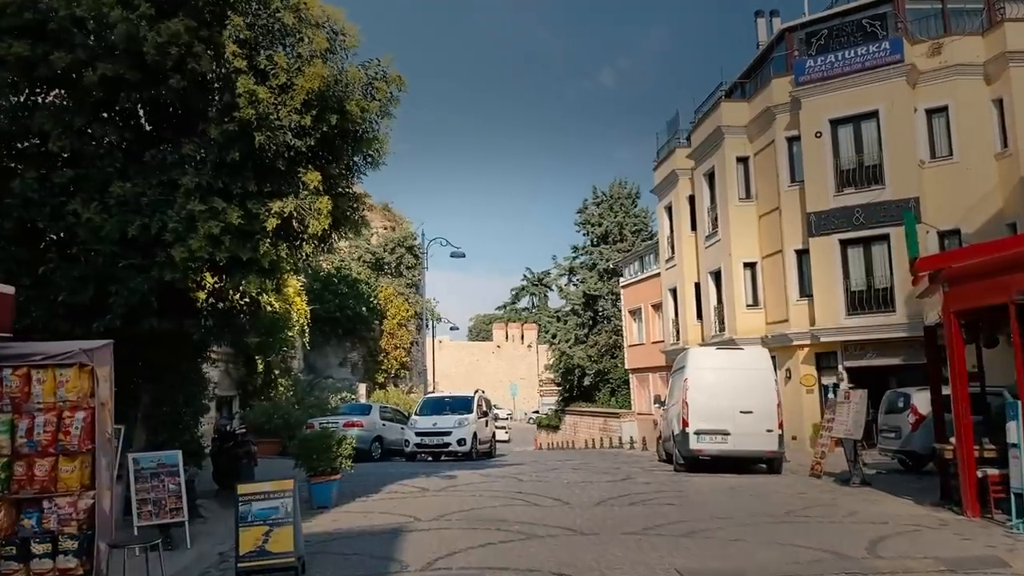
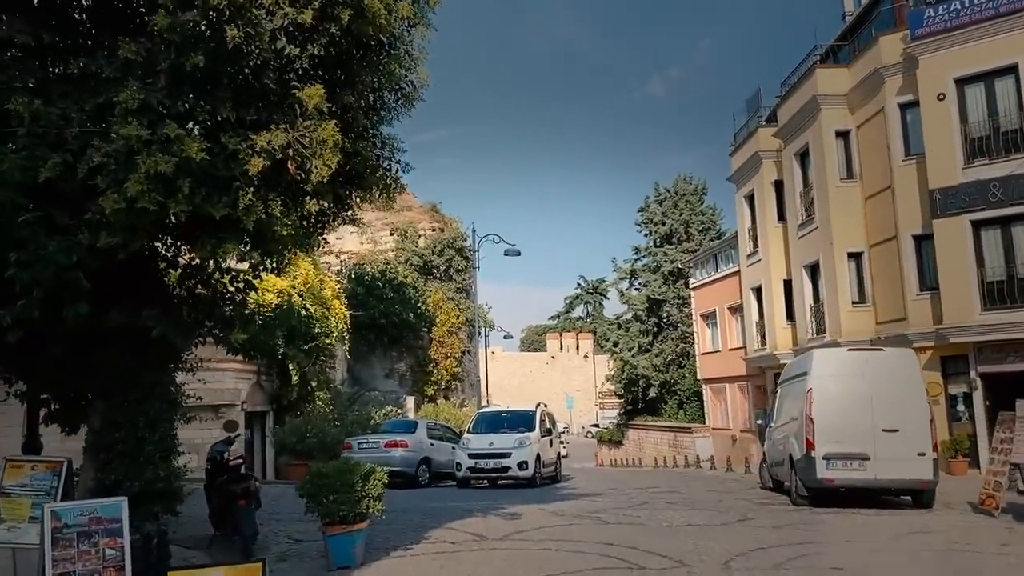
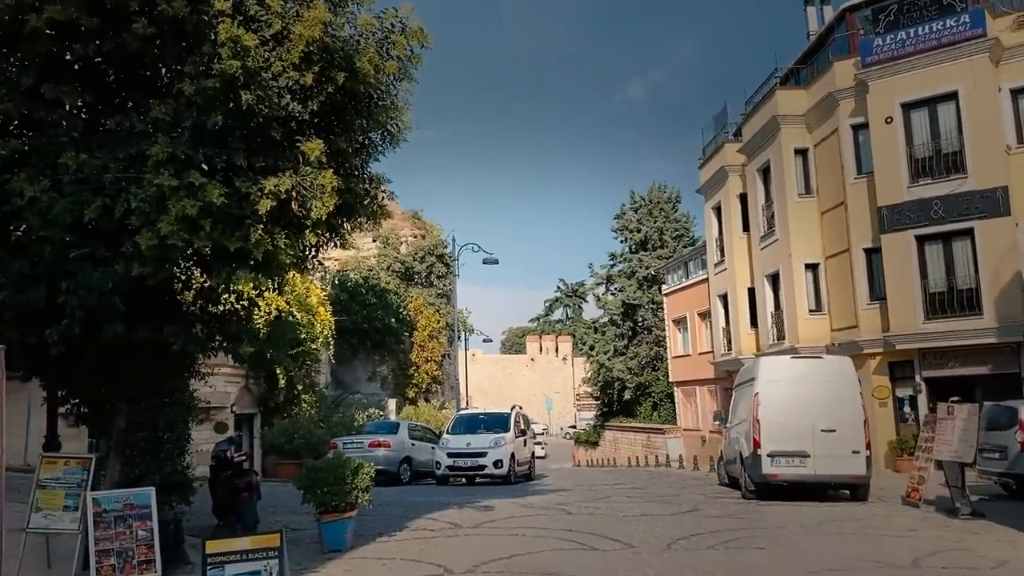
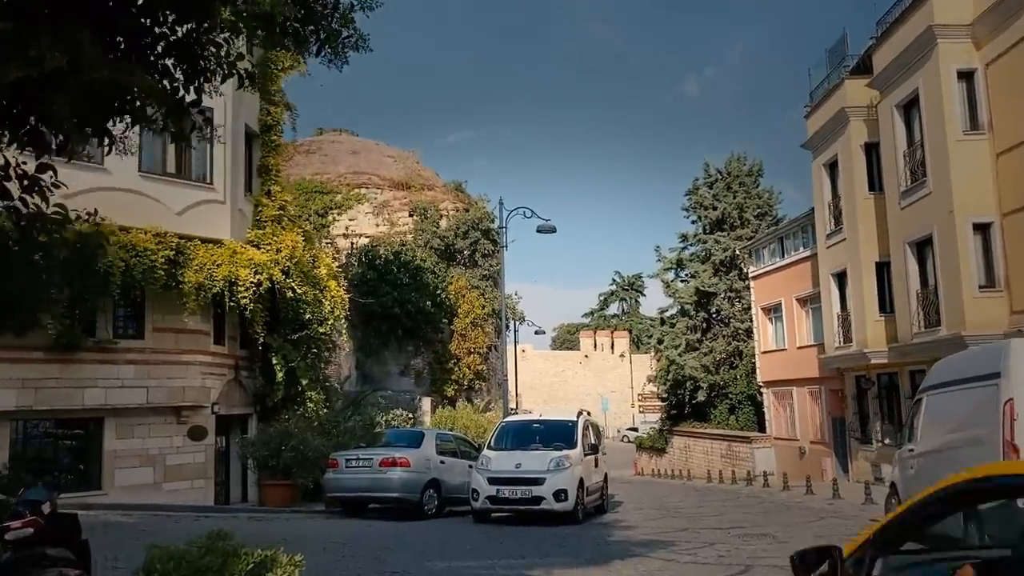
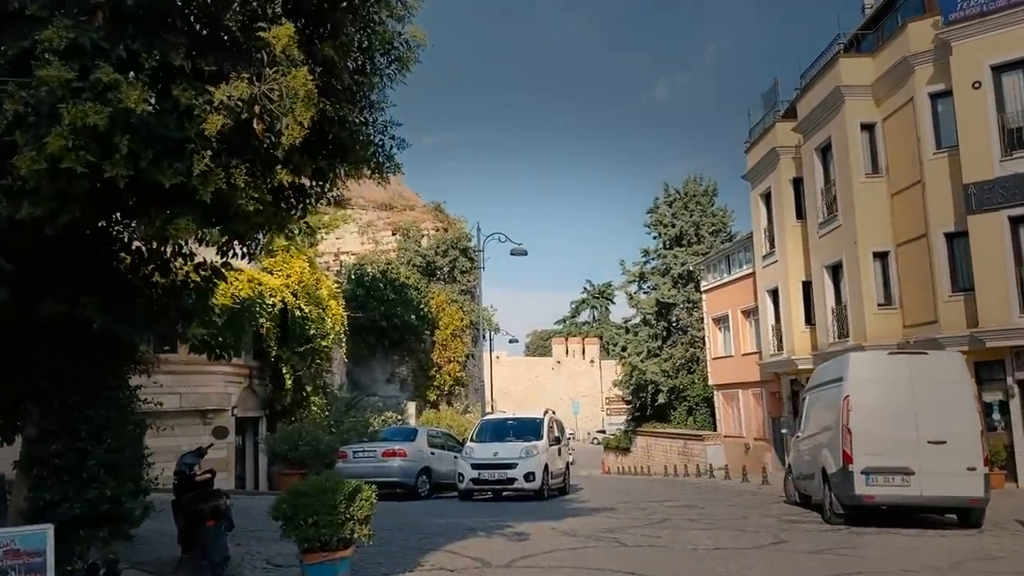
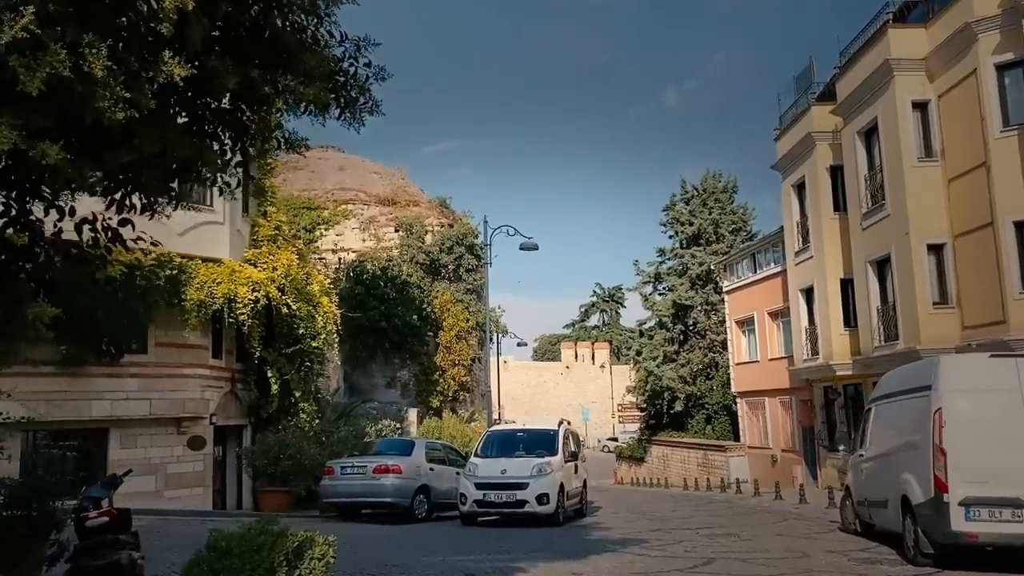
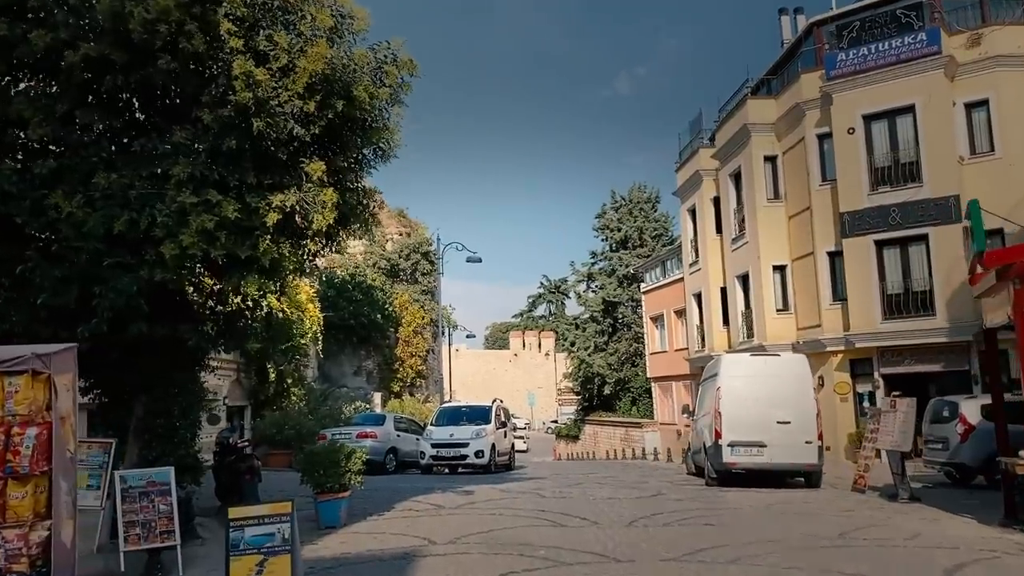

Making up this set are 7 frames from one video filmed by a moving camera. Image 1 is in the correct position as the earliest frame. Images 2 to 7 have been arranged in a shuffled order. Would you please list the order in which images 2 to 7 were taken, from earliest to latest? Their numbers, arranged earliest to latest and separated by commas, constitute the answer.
7, 3, 2, 5, 6, 4
